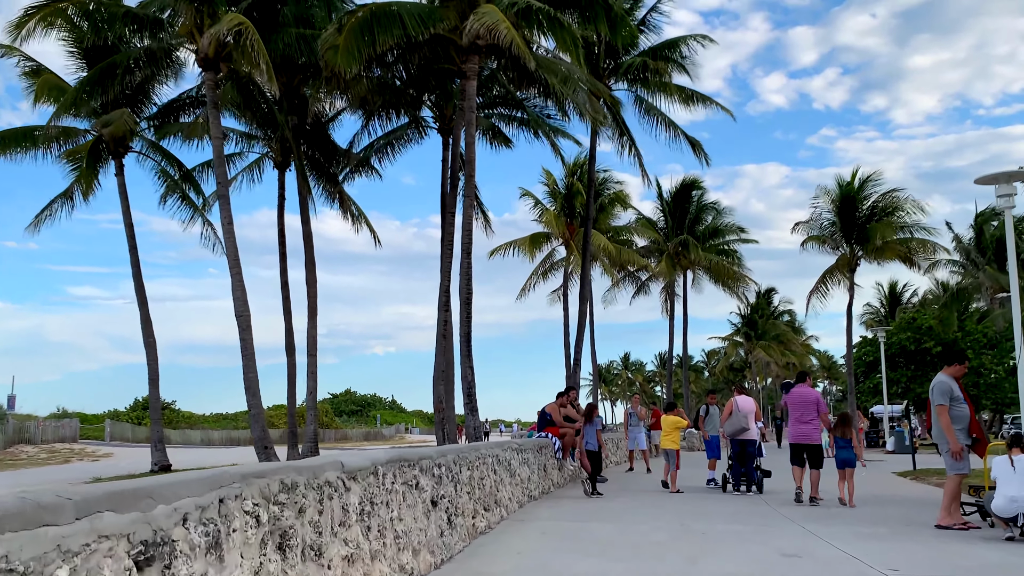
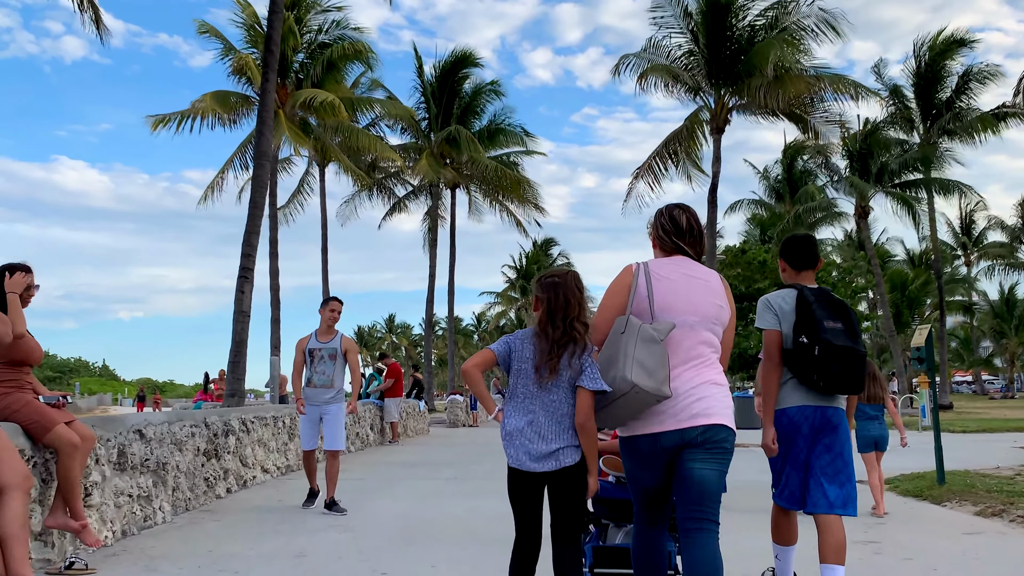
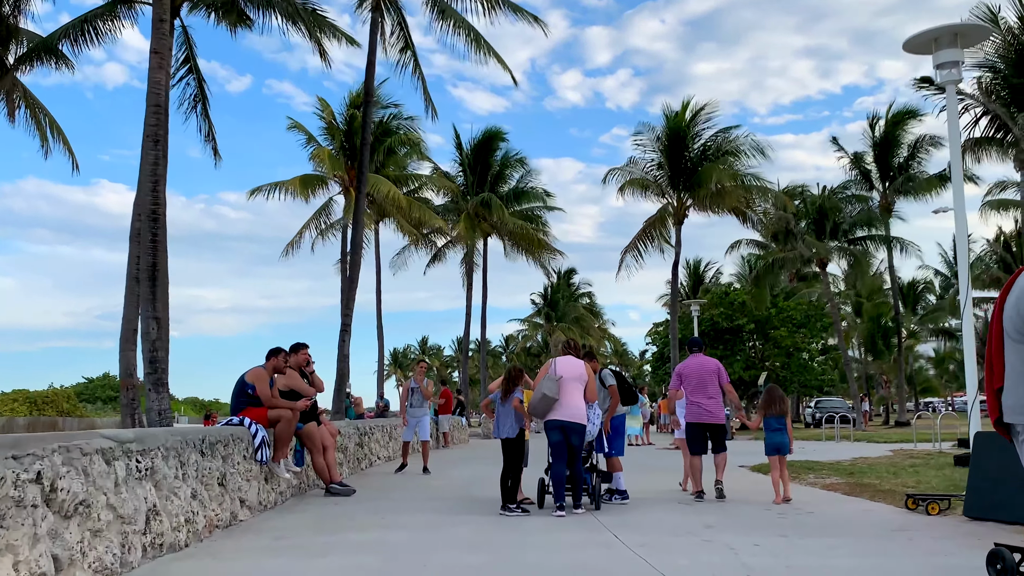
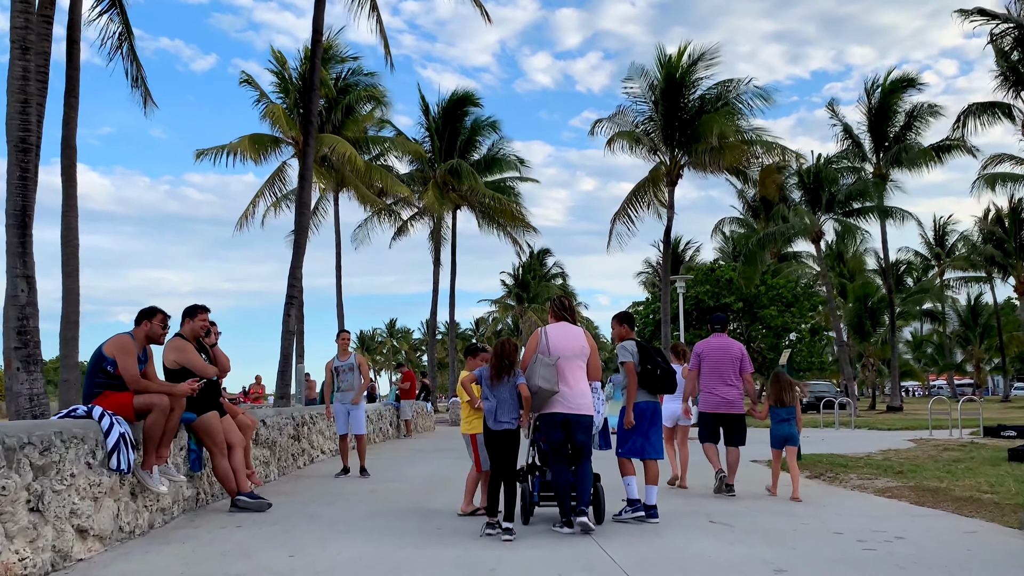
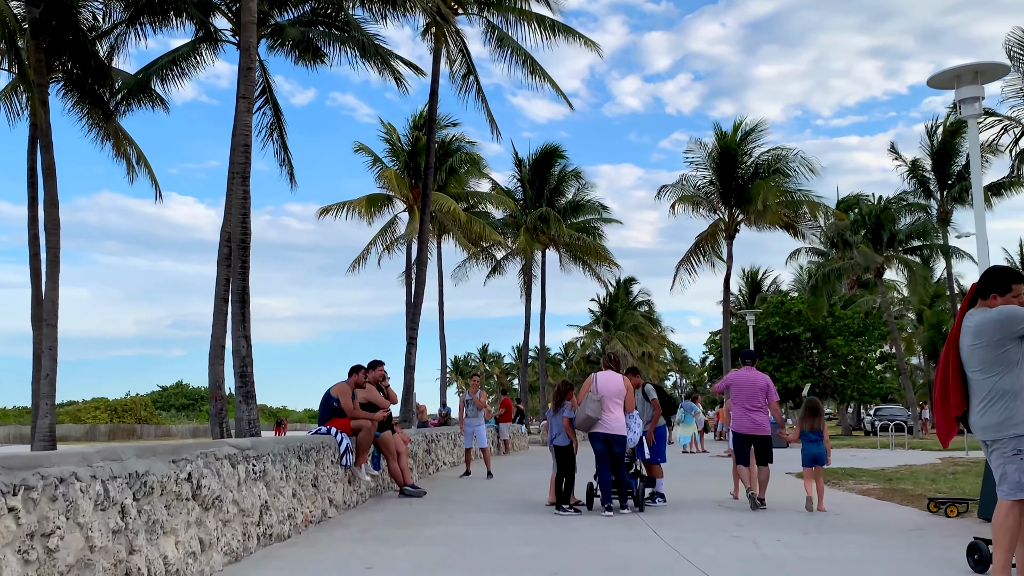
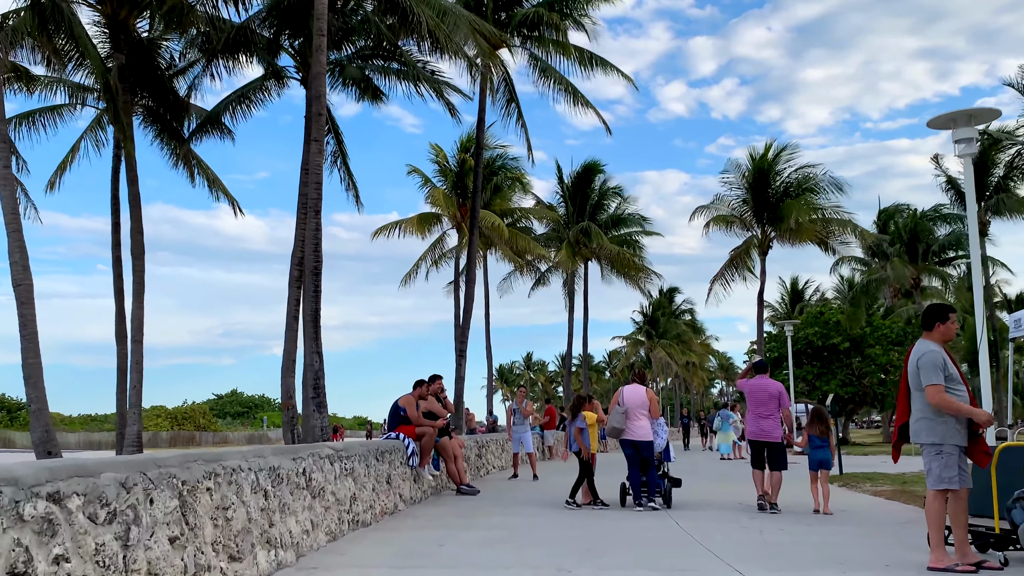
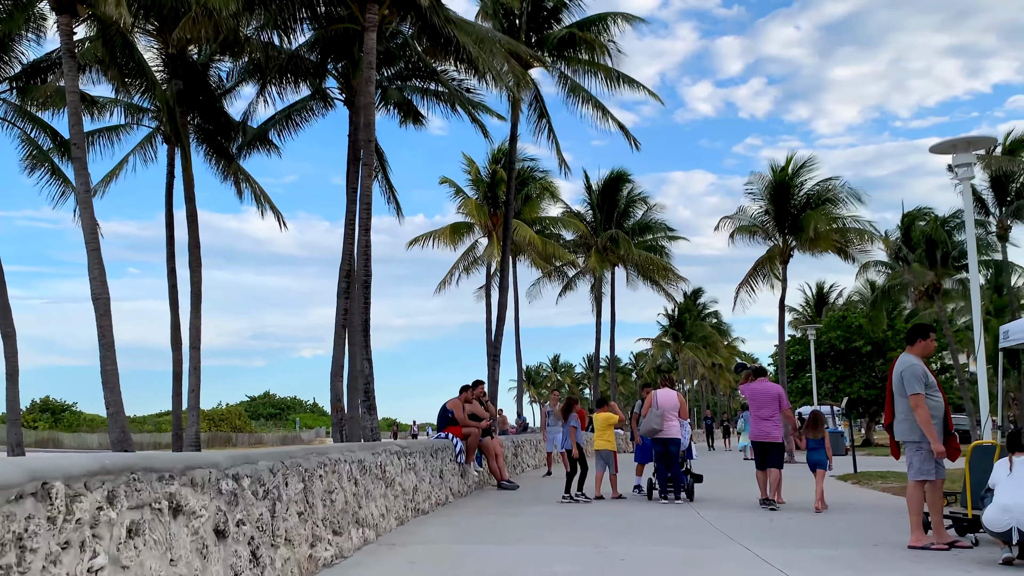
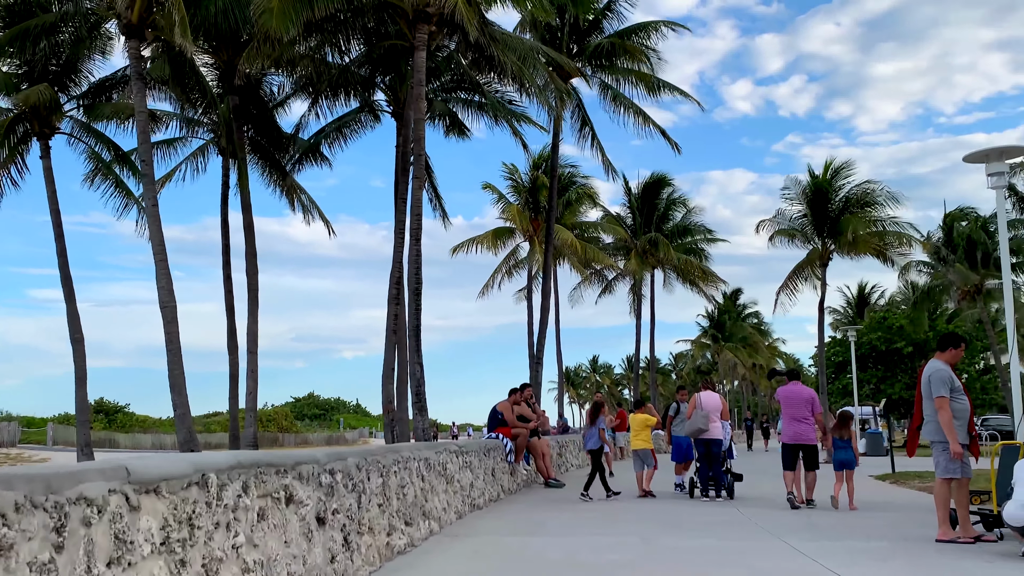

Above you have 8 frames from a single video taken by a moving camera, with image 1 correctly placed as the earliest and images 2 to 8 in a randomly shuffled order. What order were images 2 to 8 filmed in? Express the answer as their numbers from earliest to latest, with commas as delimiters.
8, 7, 6, 5, 3, 4, 2
